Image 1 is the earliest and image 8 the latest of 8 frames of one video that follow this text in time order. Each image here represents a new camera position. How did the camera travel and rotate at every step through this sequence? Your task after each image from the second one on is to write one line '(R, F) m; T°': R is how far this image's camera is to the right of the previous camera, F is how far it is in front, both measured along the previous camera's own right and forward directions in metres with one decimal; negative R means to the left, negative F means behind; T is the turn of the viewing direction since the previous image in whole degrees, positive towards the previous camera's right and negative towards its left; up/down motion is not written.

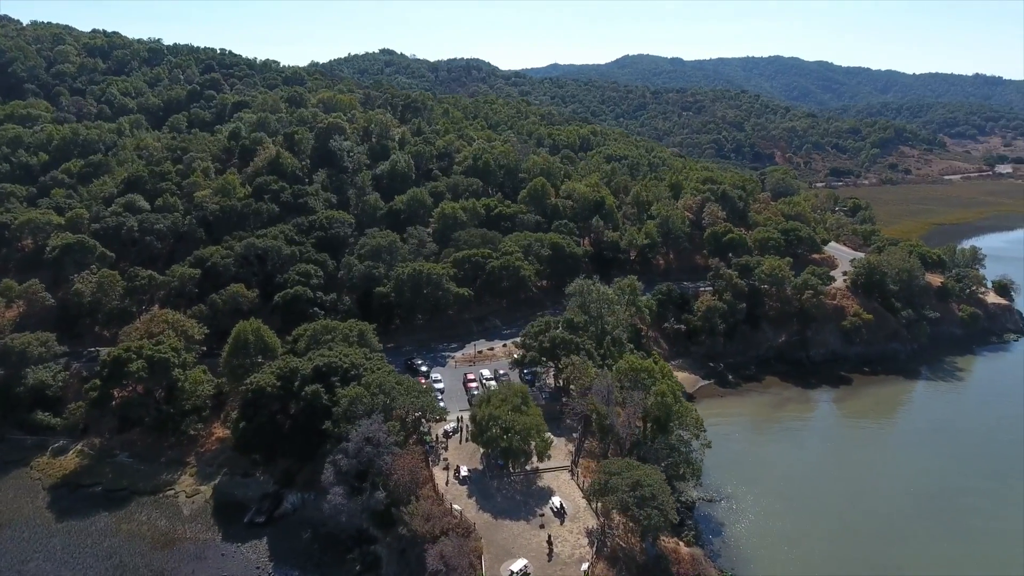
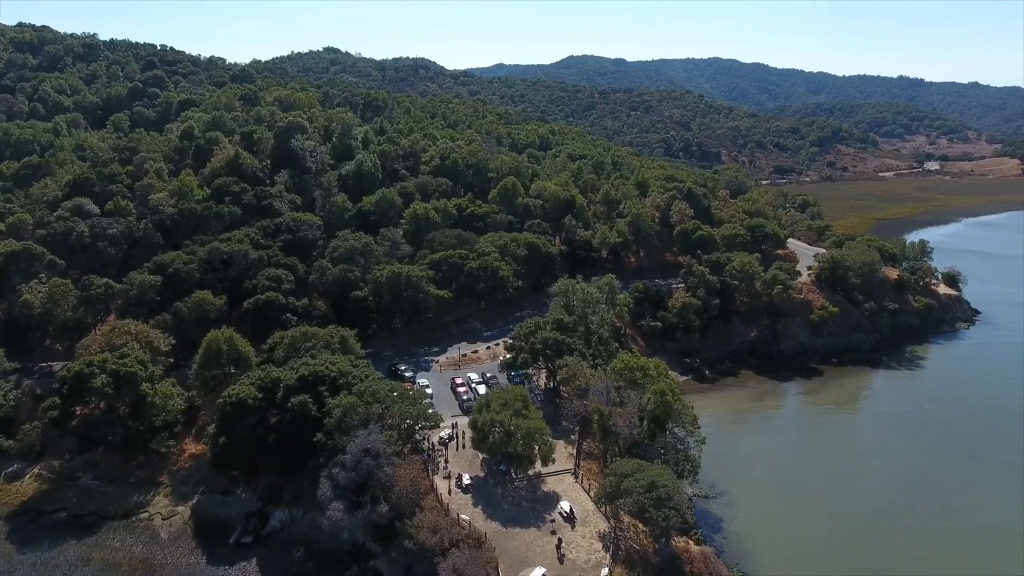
(-2.7, +0.9) m; +5°
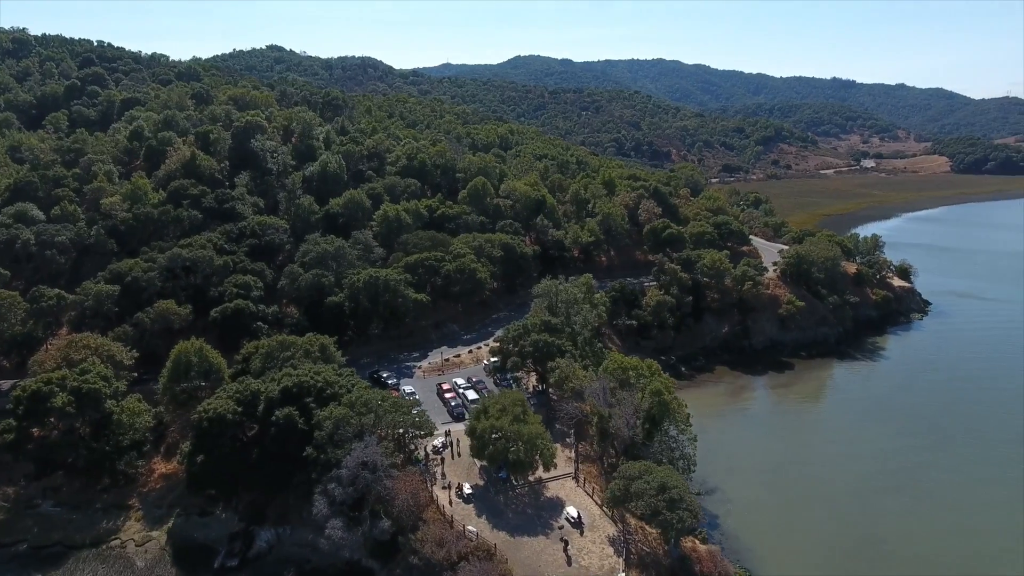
(-2.5, +0.9) m; +5°
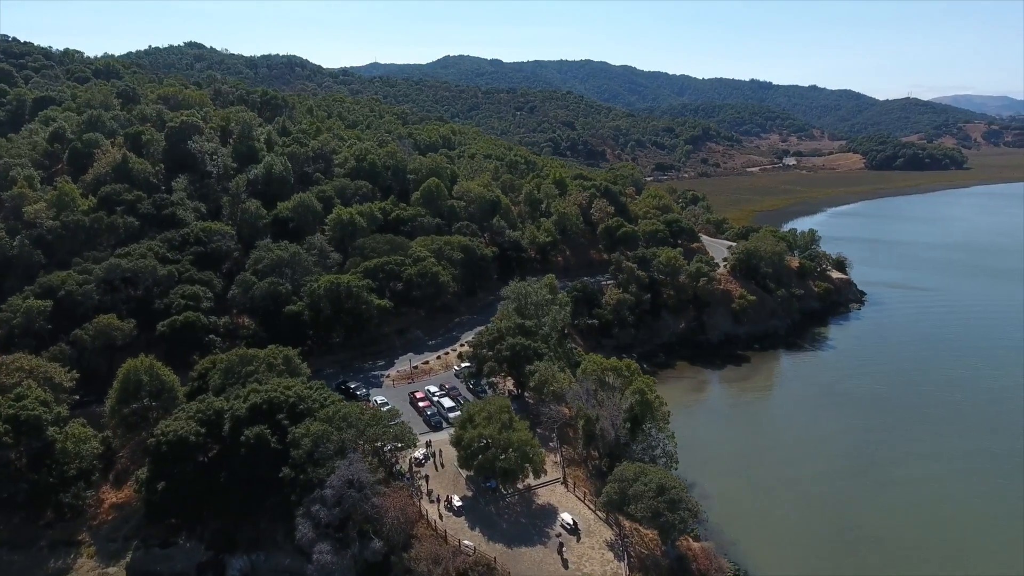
(-2.5, +1.0) m; +6°
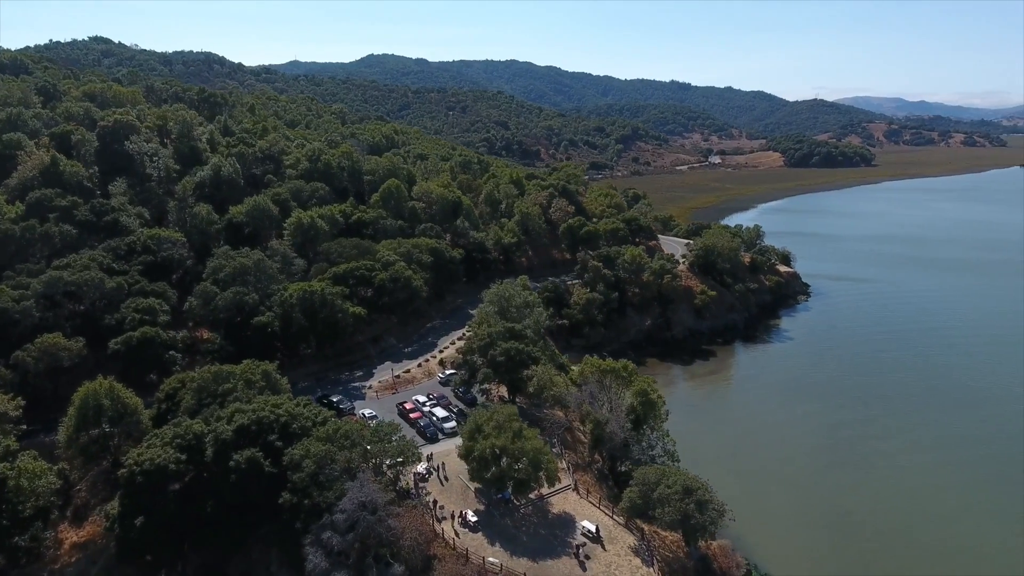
(-3.9, +1.3) m; +6°
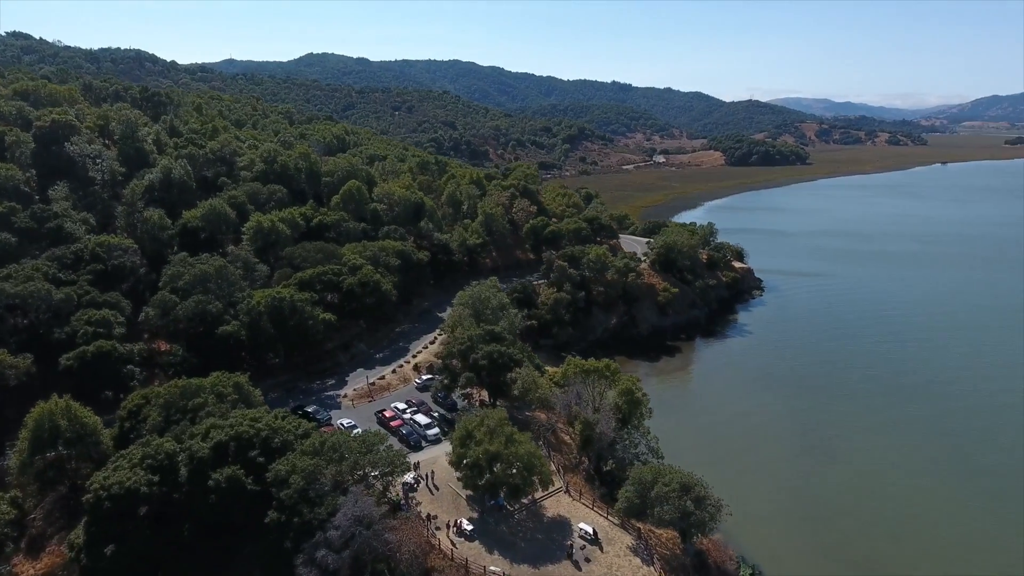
(-2.1, +0.6) m; +5°
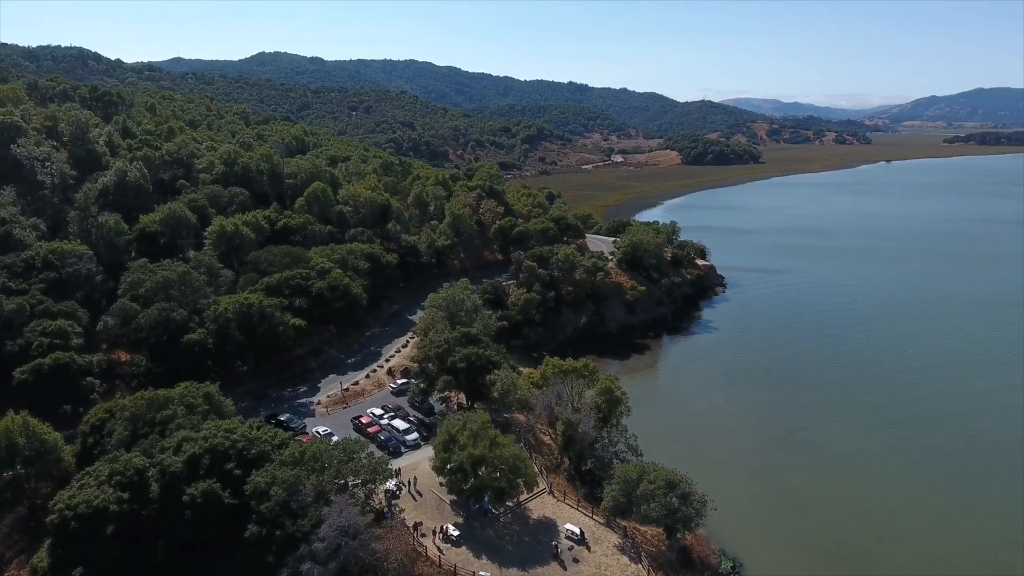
(-1.0, +0.2) m; +4°
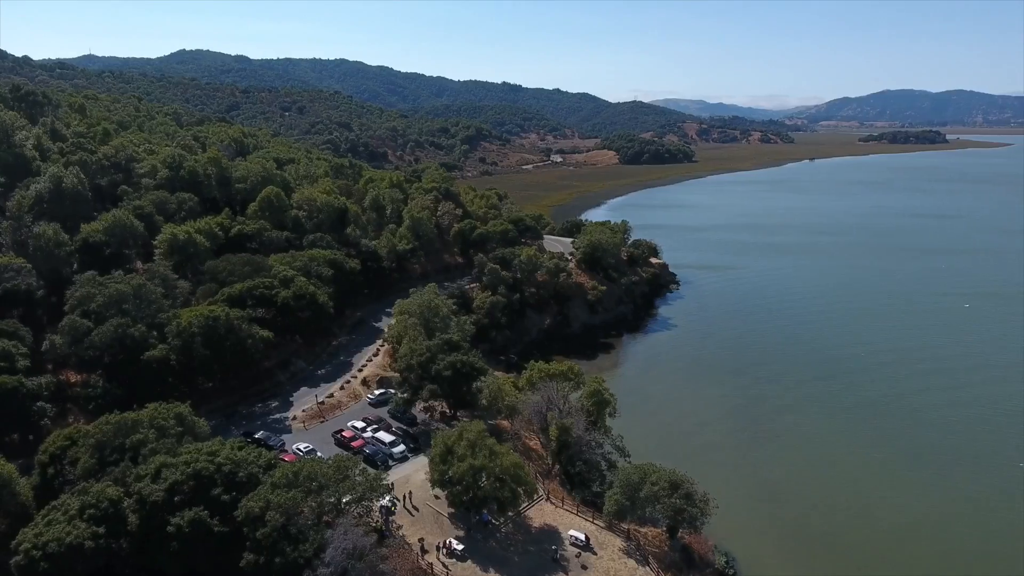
(-2.7, +0.7) m; +6°
